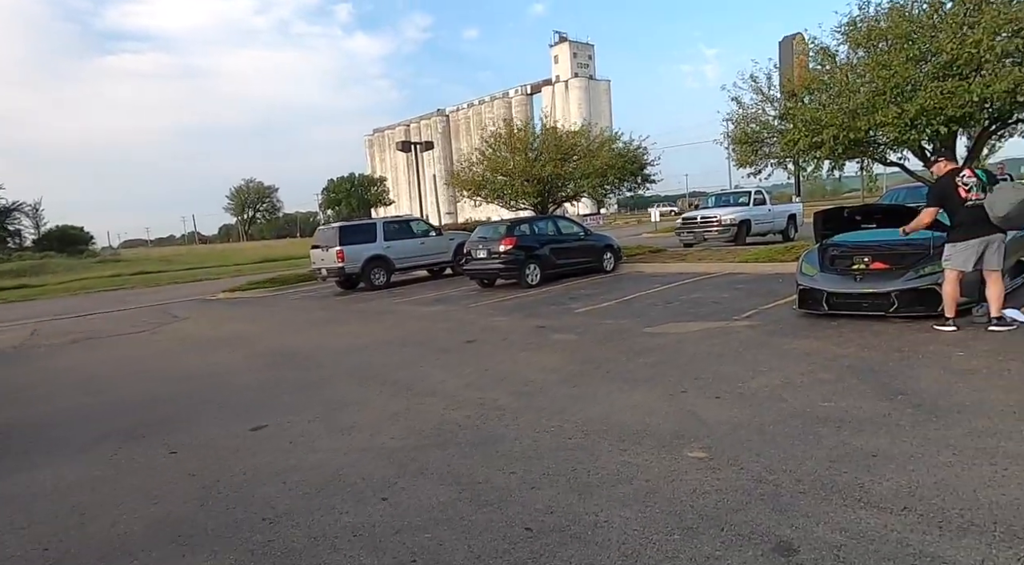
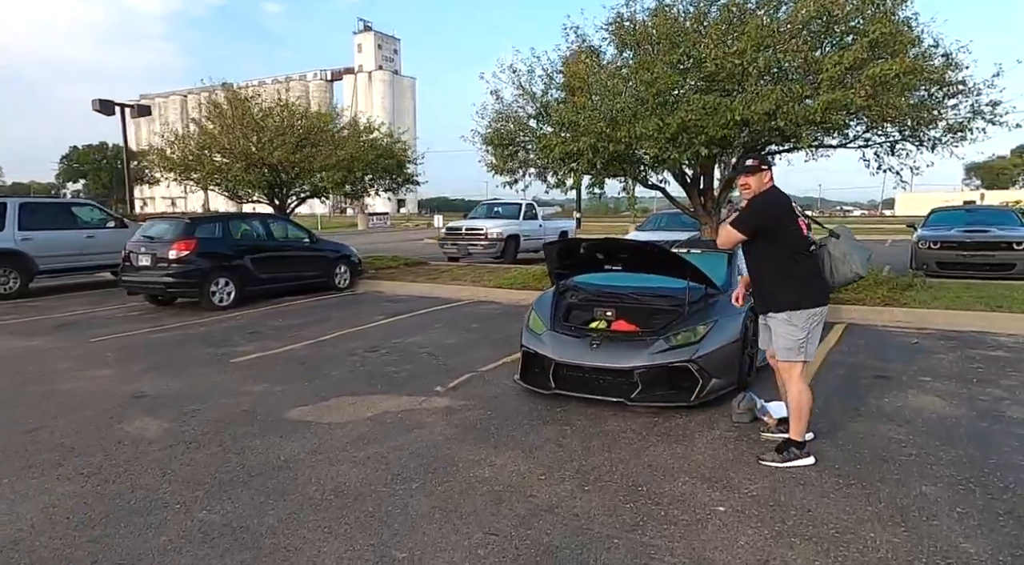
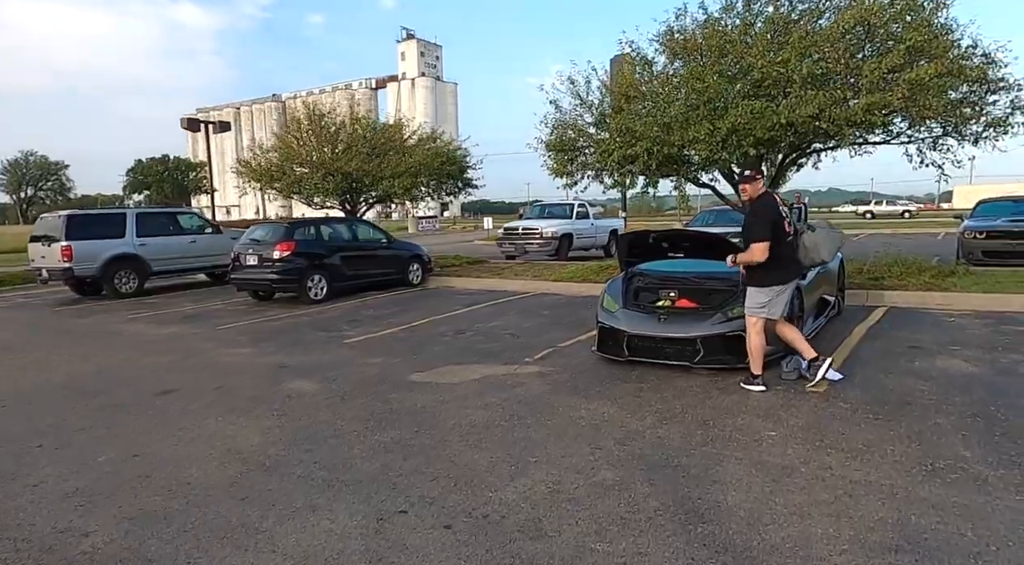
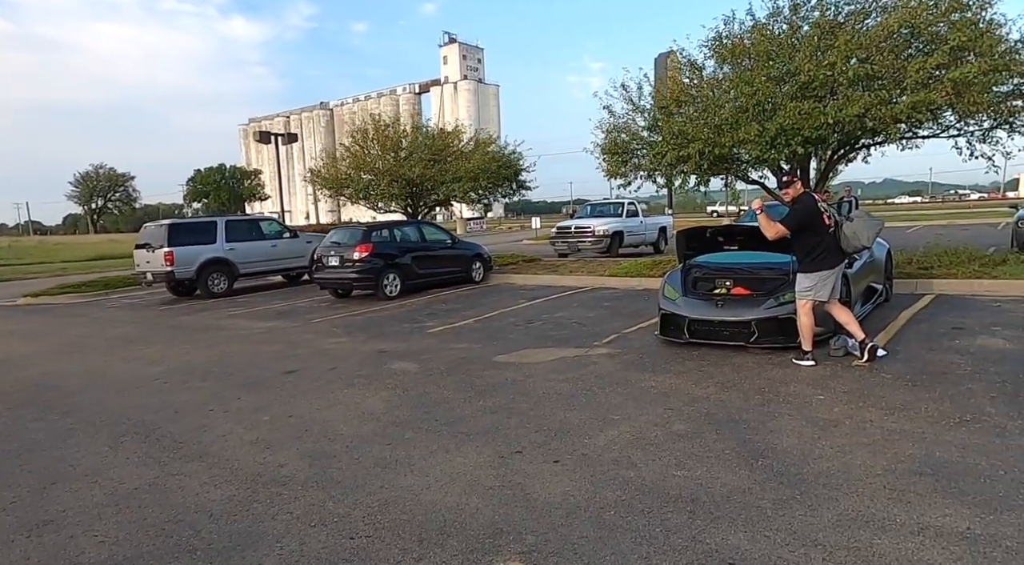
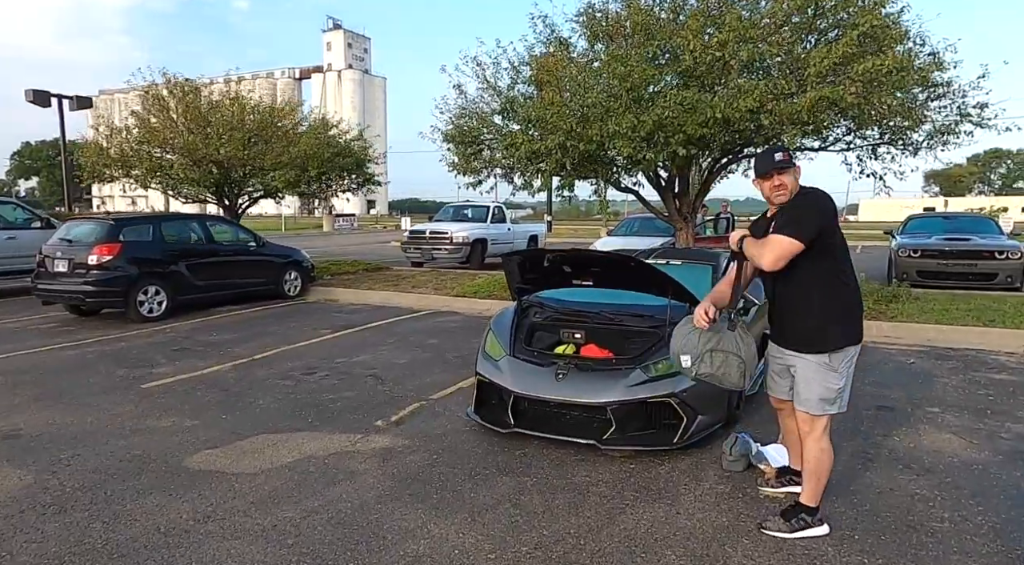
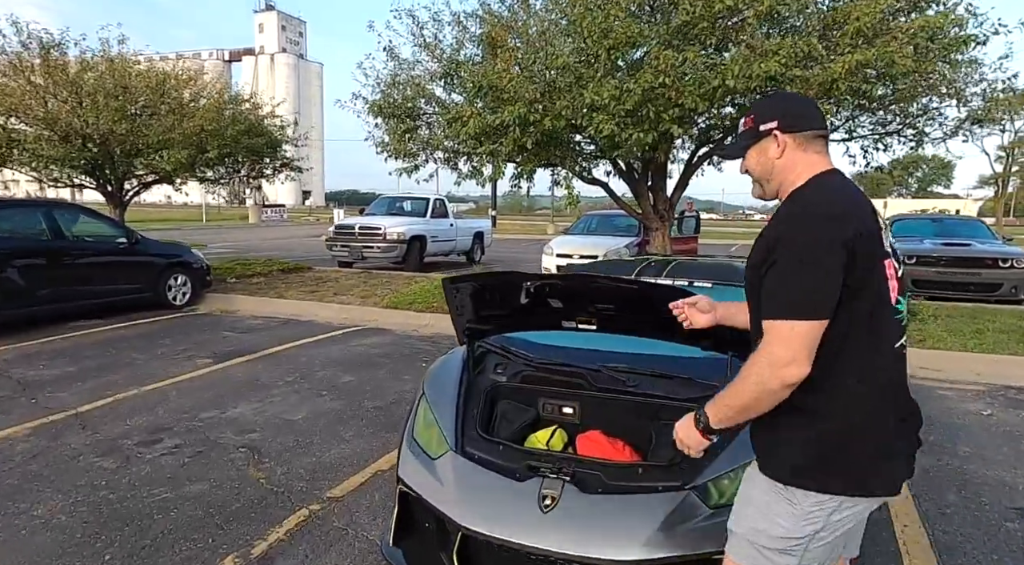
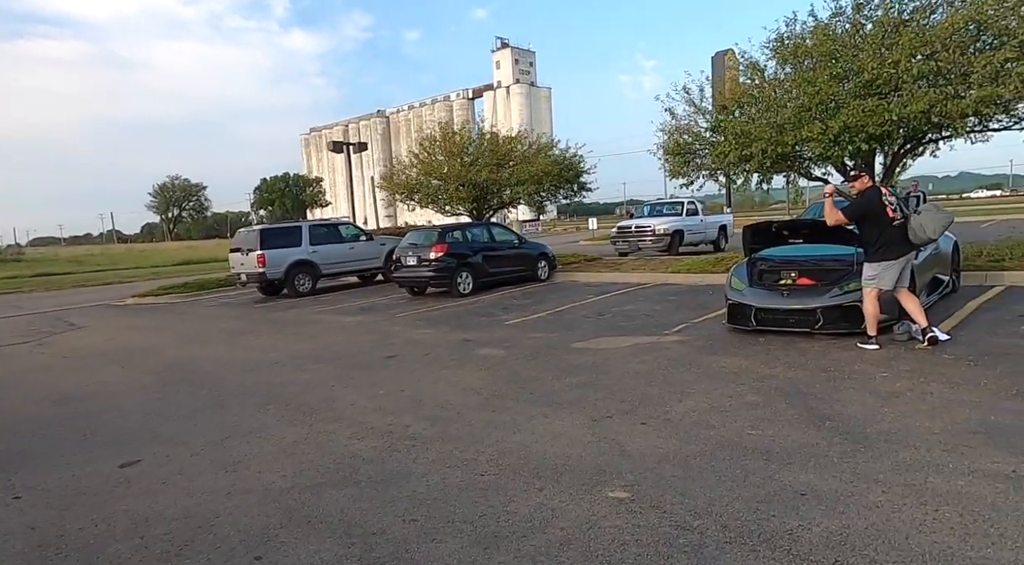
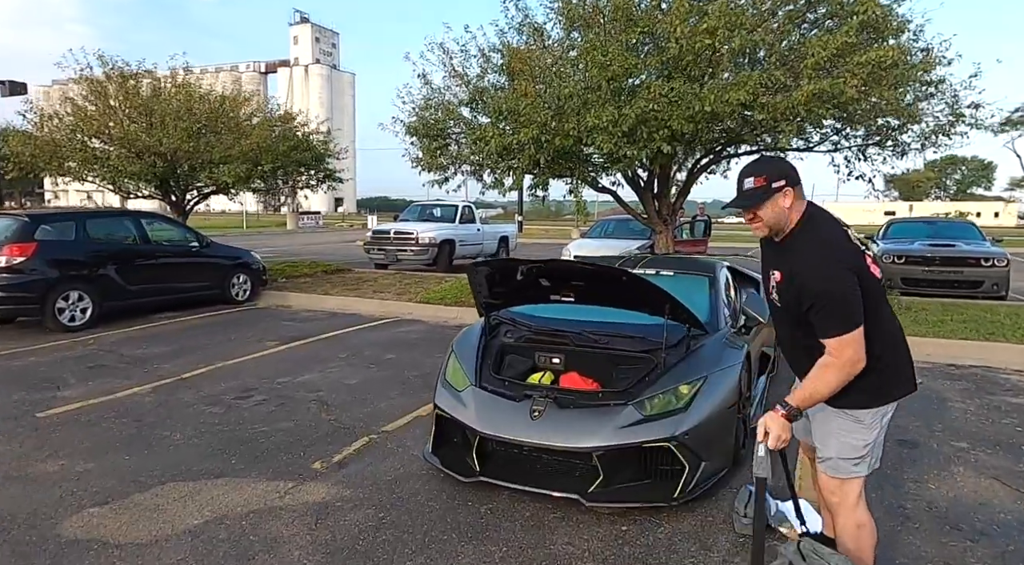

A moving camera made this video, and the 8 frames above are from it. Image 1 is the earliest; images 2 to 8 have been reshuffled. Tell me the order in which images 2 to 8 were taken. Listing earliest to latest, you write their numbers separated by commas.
7, 4, 3, 2, 5, 8, 6
